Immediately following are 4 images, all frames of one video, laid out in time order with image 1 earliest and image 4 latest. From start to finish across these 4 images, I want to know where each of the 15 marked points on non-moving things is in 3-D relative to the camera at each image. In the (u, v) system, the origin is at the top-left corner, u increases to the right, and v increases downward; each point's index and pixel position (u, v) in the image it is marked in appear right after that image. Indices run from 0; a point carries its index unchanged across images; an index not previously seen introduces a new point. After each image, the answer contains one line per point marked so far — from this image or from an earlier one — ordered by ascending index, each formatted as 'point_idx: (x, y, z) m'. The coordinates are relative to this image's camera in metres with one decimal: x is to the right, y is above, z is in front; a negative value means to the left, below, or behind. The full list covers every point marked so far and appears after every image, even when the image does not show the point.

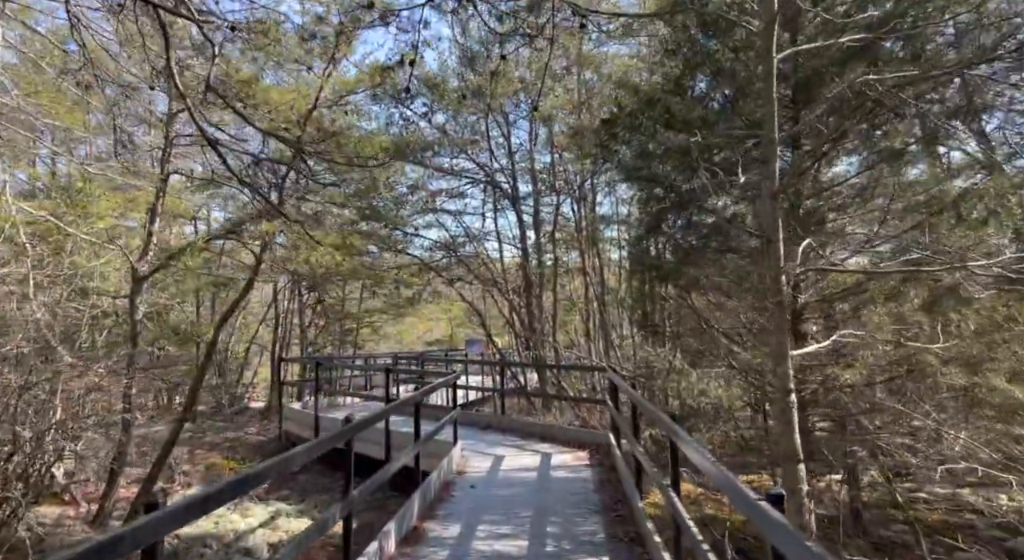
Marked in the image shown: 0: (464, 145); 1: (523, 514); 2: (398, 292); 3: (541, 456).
0: (-1.1, +3.2, +12.9) m
1: (+0.1, -2.1, +5.0) m
2: (-3.1, -0.3, +15.0) m
3: (+0.4, -2.4, +7.4) m
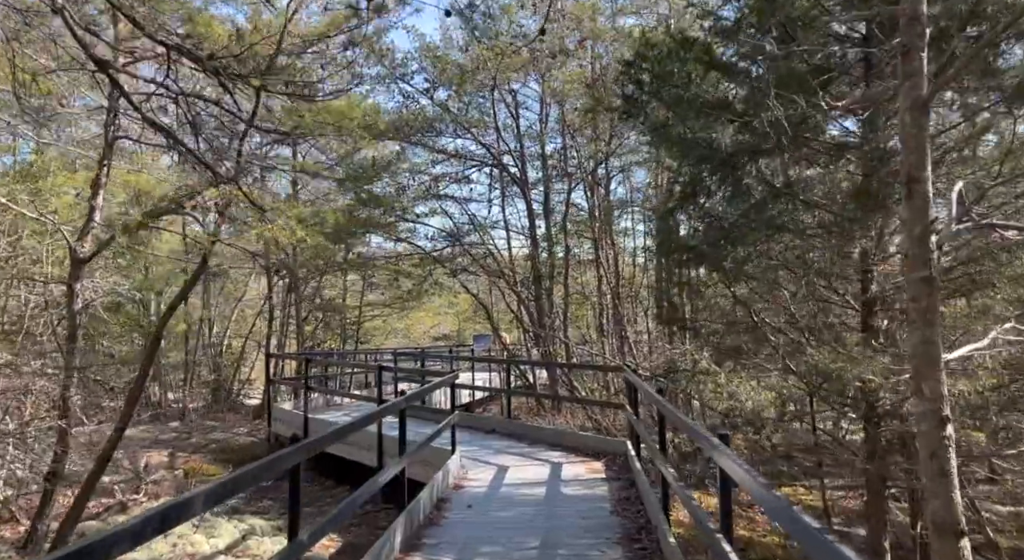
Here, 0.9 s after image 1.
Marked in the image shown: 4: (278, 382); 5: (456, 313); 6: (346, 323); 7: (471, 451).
0: (-0.9, +3.4, +12.0) m
1: (+0.1, -2.0, +4.2) m
2: (-2.9, -0.1, +14.2) m
3: (+0.5, -2.2, +6.5) m
4: (-4.1, -1.8, +9.6) m
5: (-1.9, -1.1, +19.4) m
6: (-4.9, -1.3, +16.4) m
7: (-0.5, -2.2, +7.2) m
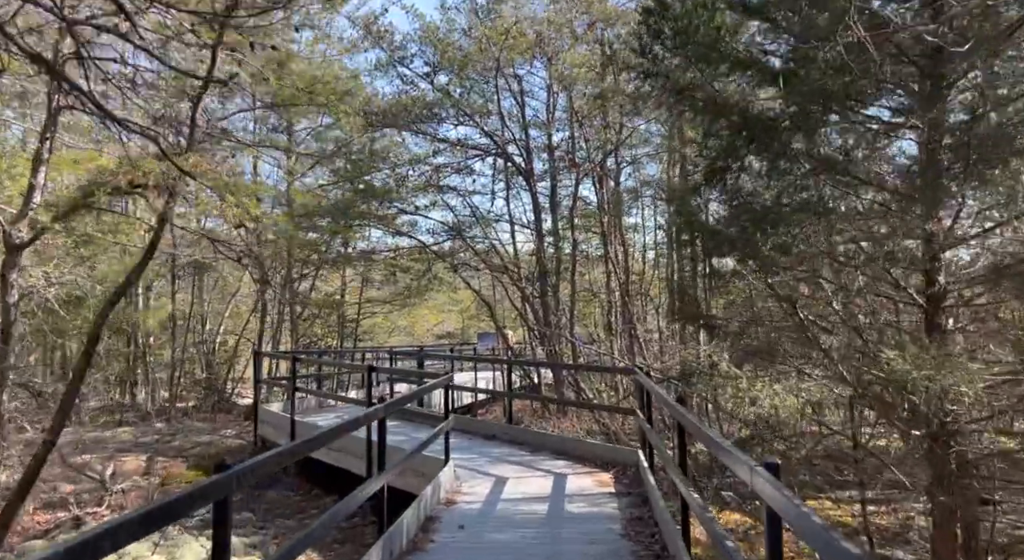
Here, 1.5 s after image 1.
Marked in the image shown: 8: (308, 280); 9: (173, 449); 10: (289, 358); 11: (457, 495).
0: (-0.8, +3.5, +11.5) m
1: (+0.1, -1.9, +3.6) m
2: (-2.8, 0.0, +13.7) m
3: (+0.4, -2.1, +5.9) m
4: (-4.0, -1.7, +9.1) m
5: (-1.8, -1.0, +18.8) m
6: (-4.8, -1.1, +15.8) m
7: (-0.5, -2.2, +6.6) m
8: (-5.4, 0.0, +14.6) m
9: (-5.4, -2.7, +8.7) m
10: (-3.7, -1.3, +9.1) m
11: (-0.5, -2.1, +5.4) m
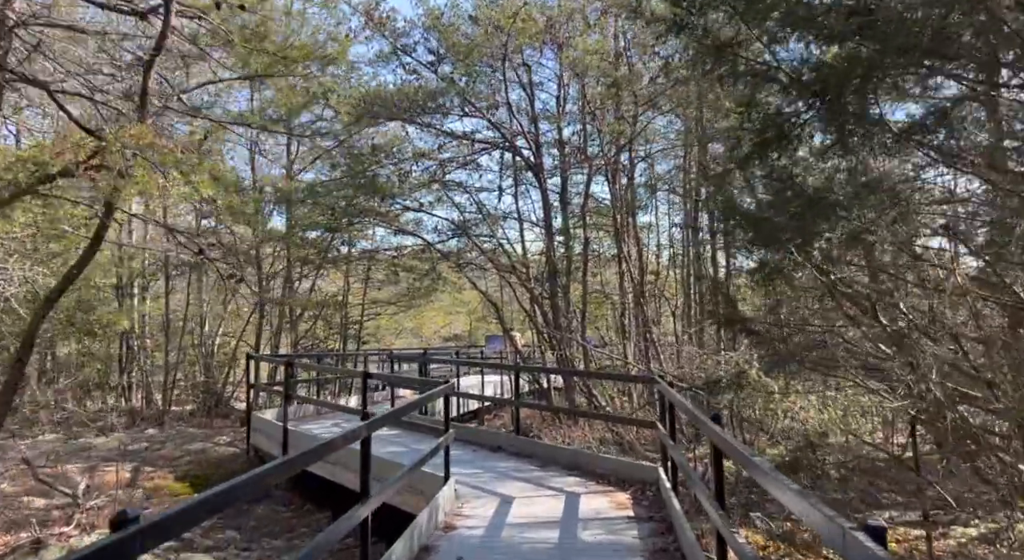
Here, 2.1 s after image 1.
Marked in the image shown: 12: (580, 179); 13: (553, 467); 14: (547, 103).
0: (-0.6, +3.5, +10.9) m
1: (+0.1, -1.9, +3.0) m
2: (-2.5, 0.0, +13.2) m
3: (+0.5, -2.1, +5.3) m
4: (-3.9, -1.7, +8.6) m
5: (-1.5, -1.0, +18.3) m
6: (-4.5, -1.2, +15.4) m
7: (-0.5, -2.1, +6.1) m
8: (-5.1, 0.0, +14.2) m
9: (-5.2, -2.7, +8.3) m
10: (-3.6, -1.3, +8.6) m
11: (-0.5, -2.1, +4.9) m
12: (+1.5, +2.2, +11.9) m
13: (+0.5, -2.2, +6.5) m
14: (+0.7, +3.7, +11.5) m
